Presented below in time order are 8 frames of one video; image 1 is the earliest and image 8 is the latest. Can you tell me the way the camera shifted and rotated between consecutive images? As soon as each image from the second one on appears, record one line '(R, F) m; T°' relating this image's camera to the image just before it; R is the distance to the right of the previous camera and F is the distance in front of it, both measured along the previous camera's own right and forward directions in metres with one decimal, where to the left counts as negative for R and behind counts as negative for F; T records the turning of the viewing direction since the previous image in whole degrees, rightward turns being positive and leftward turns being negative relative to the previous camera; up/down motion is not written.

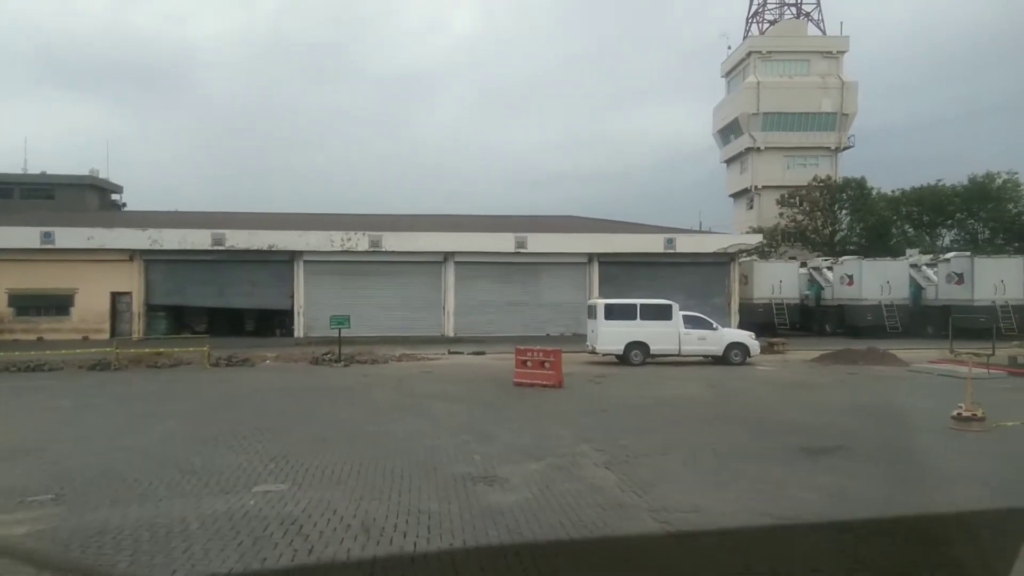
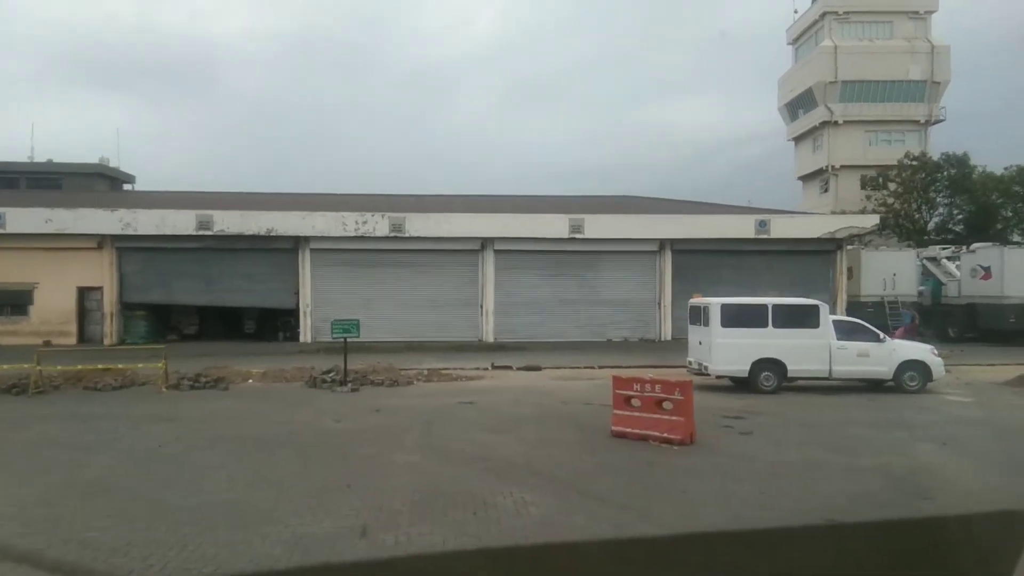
(-0.9, +6.1) m; -2°
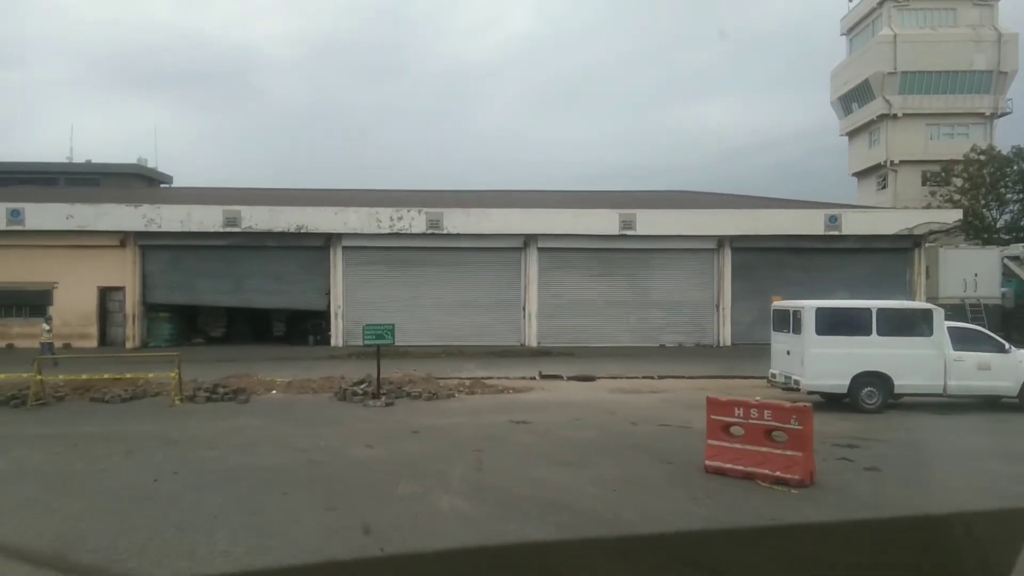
(-0.4, +1.9) m; -2°
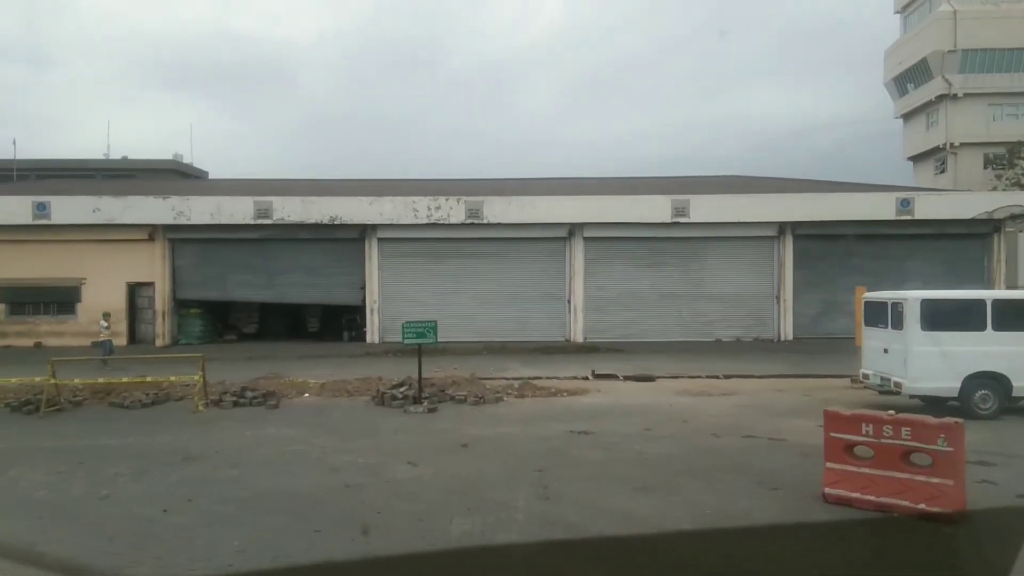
(-0.4, +1.4) m; -2°
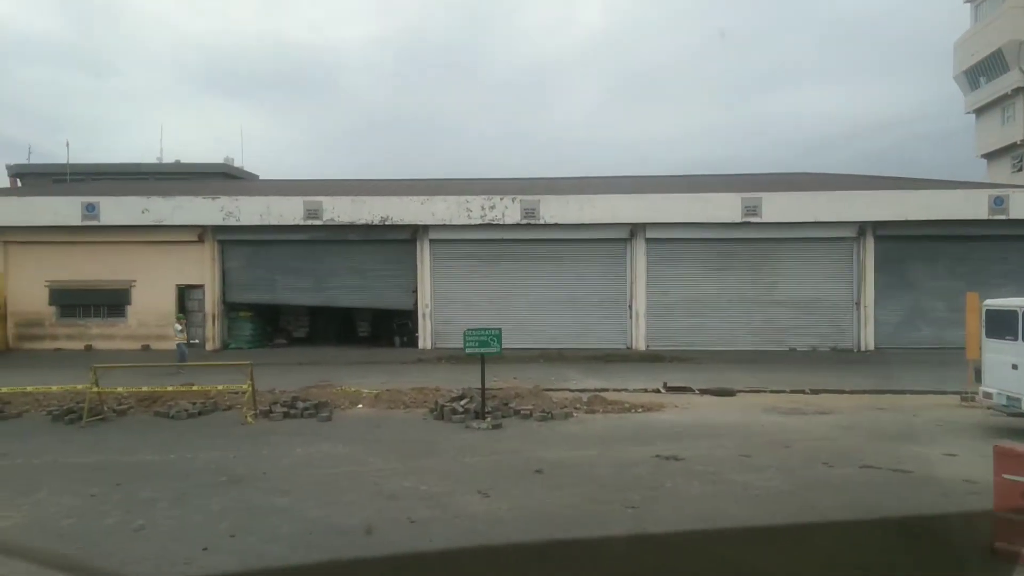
(-0.4, +1.1) m; -3°
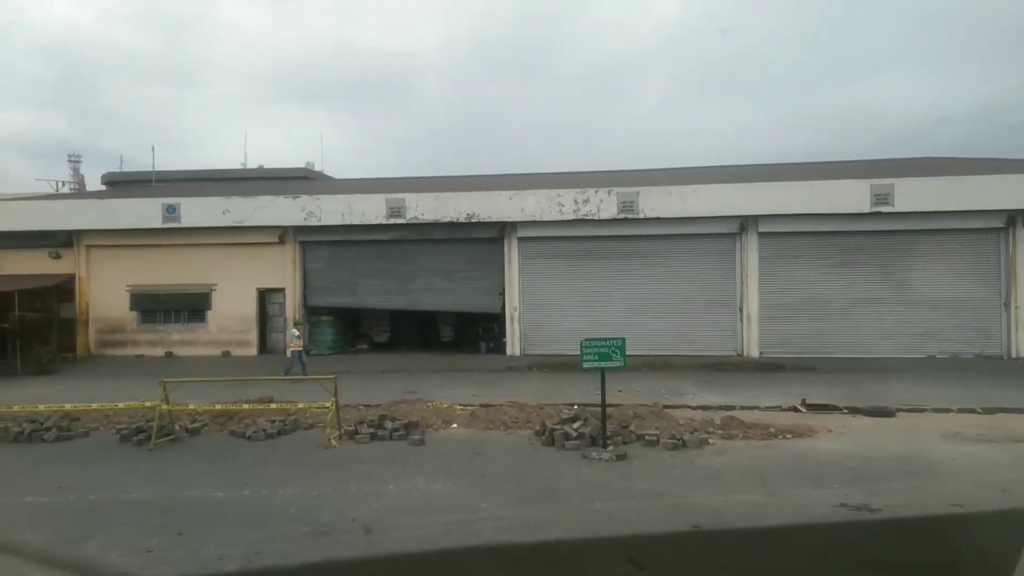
(-0.6, +1.7) m; -5°
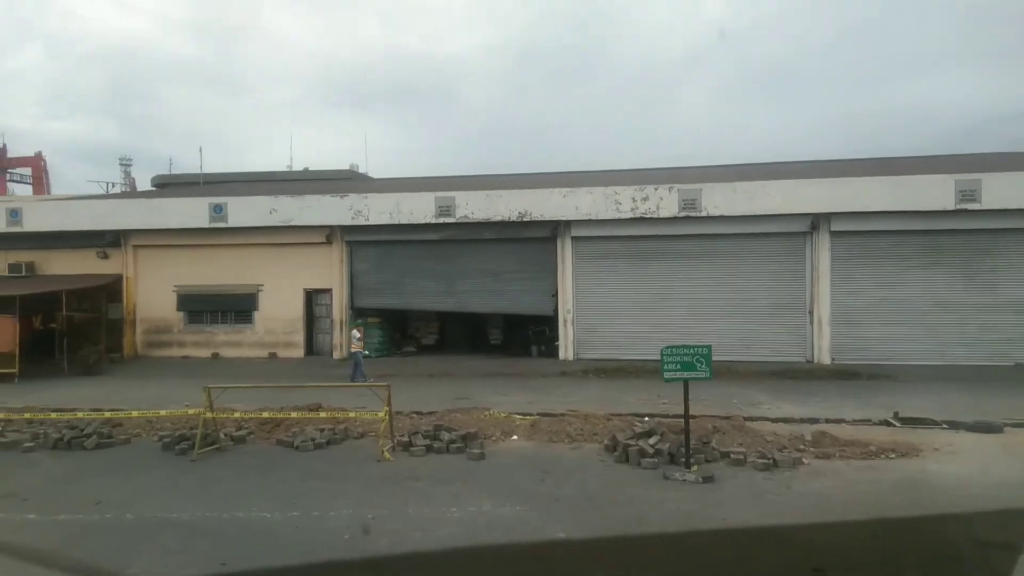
(-0.3, +0.8) m; -3°
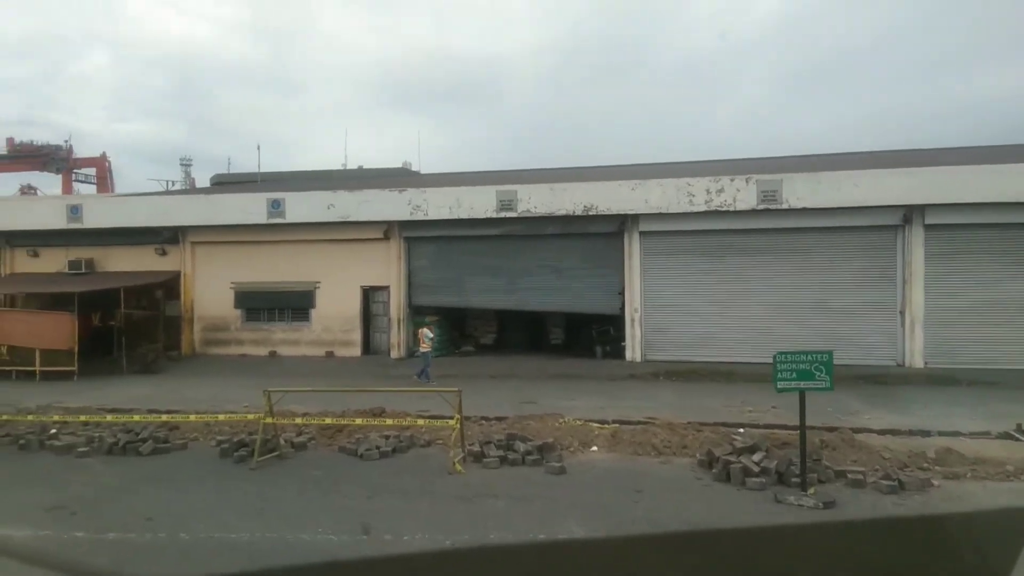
(-0.4, +0.8) m; -4°
